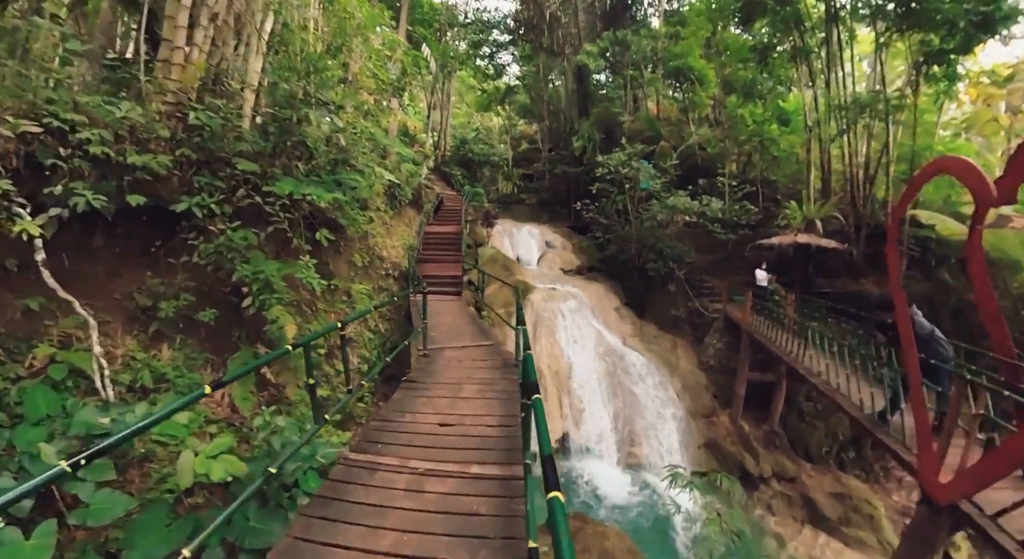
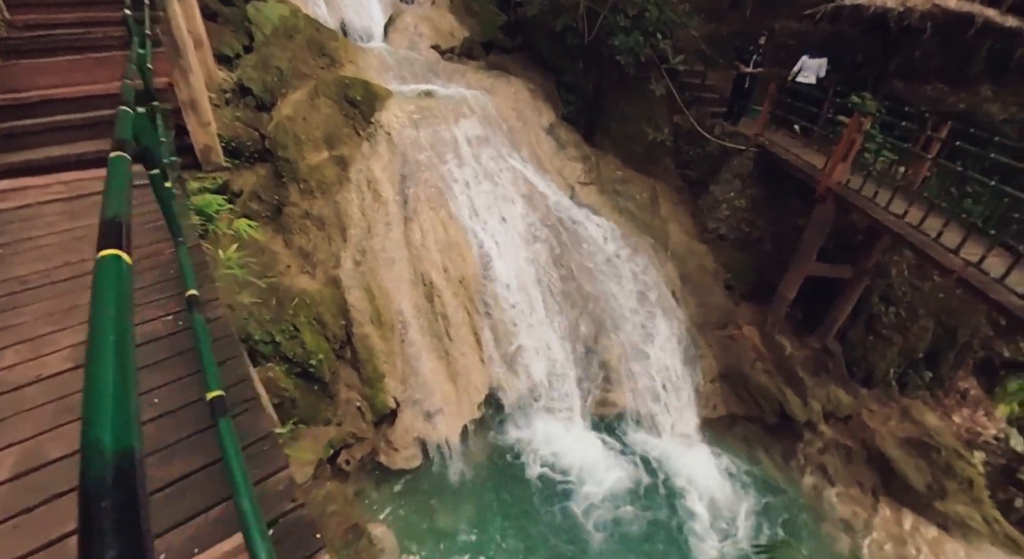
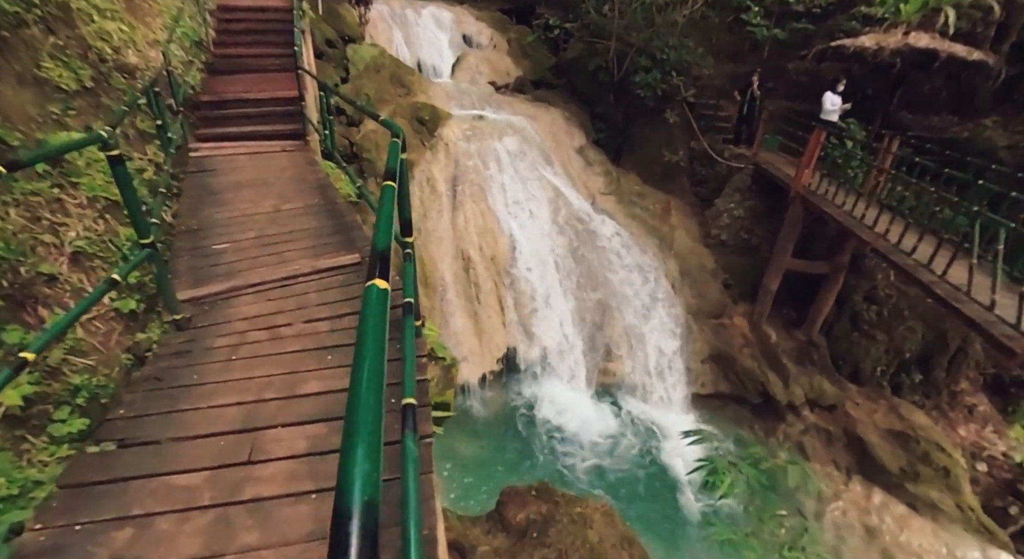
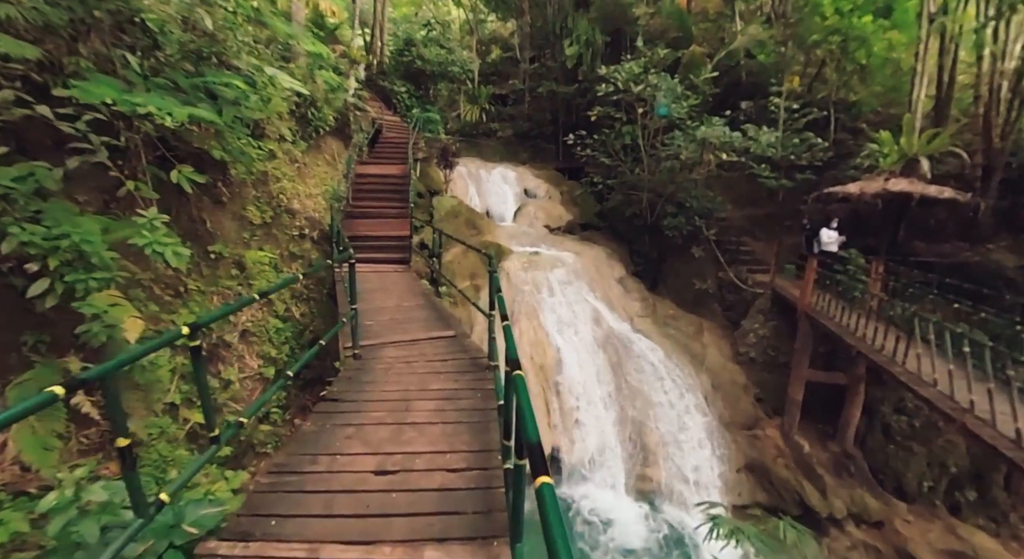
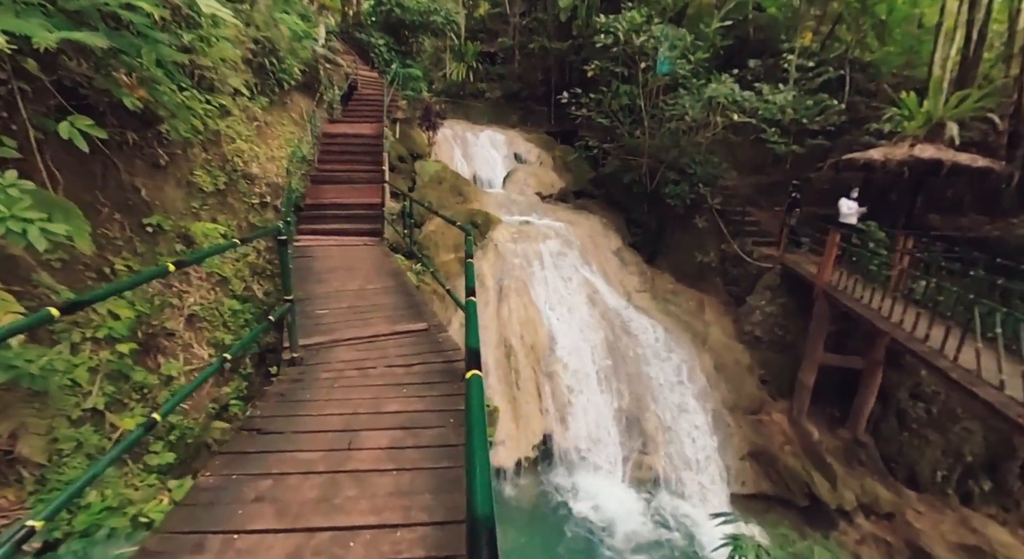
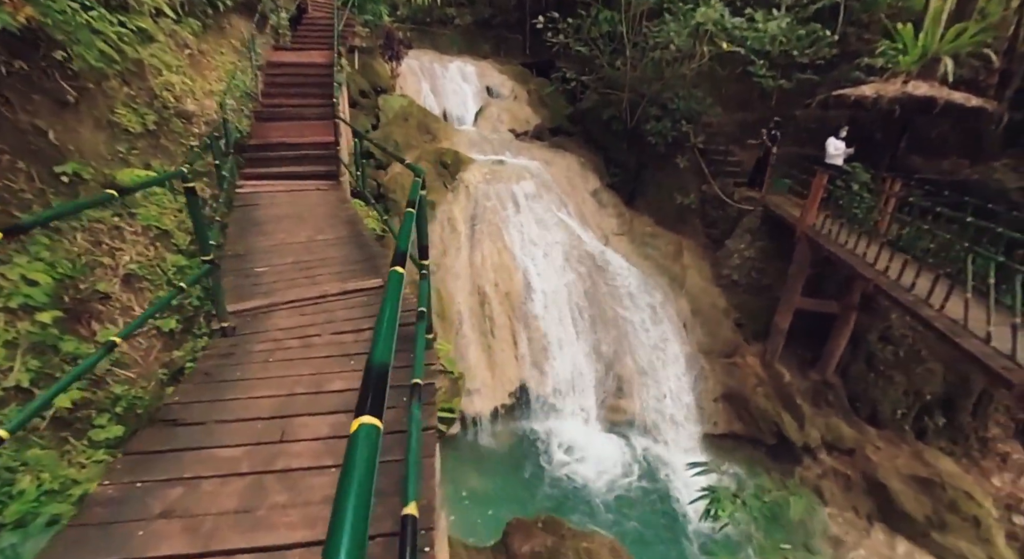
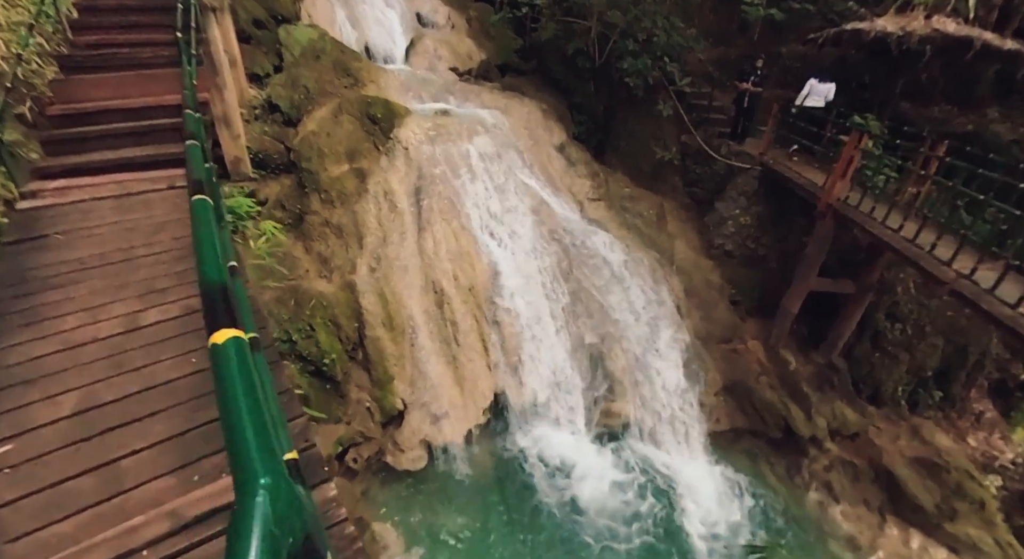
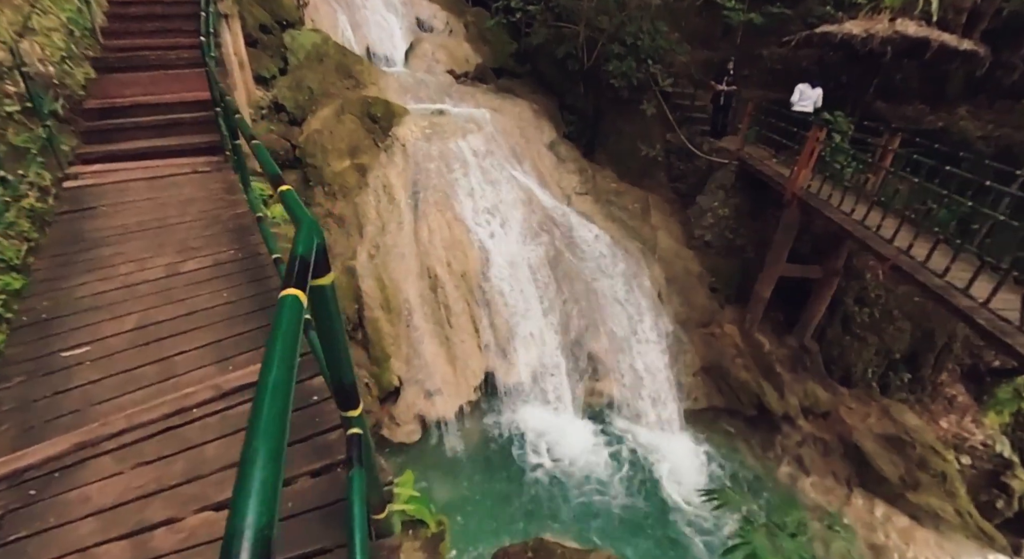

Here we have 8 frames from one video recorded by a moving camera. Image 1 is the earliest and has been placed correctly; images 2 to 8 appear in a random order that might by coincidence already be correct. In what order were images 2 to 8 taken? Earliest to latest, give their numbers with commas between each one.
4, 5, 6, 3, 8, 7, 2
